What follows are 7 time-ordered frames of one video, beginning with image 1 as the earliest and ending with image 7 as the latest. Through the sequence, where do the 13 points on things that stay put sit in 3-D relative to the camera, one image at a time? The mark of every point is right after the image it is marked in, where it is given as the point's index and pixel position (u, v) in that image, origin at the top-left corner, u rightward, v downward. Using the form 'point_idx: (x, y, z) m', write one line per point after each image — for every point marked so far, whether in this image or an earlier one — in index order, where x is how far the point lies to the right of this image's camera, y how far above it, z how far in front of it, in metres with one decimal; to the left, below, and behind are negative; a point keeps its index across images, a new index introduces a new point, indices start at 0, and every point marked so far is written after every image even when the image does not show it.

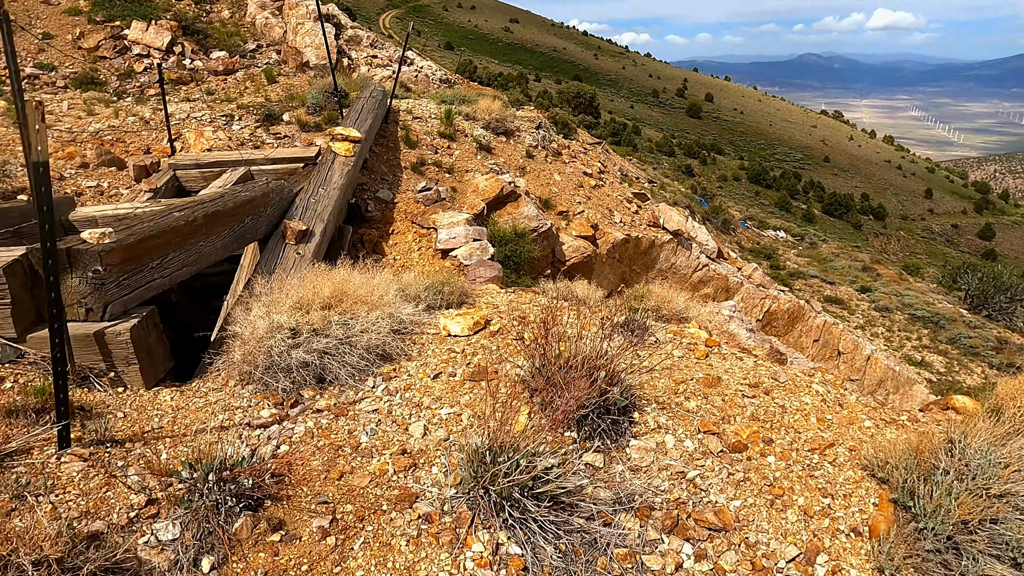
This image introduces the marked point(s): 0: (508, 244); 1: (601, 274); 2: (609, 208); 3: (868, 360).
0: (0.0, +0.6, +8.4) m
1: (+1.3, +0.2, +10.0) m
2: (+1.6, +1.3, +10.7) m
3: (+6.5, -1.3, +12.2) m
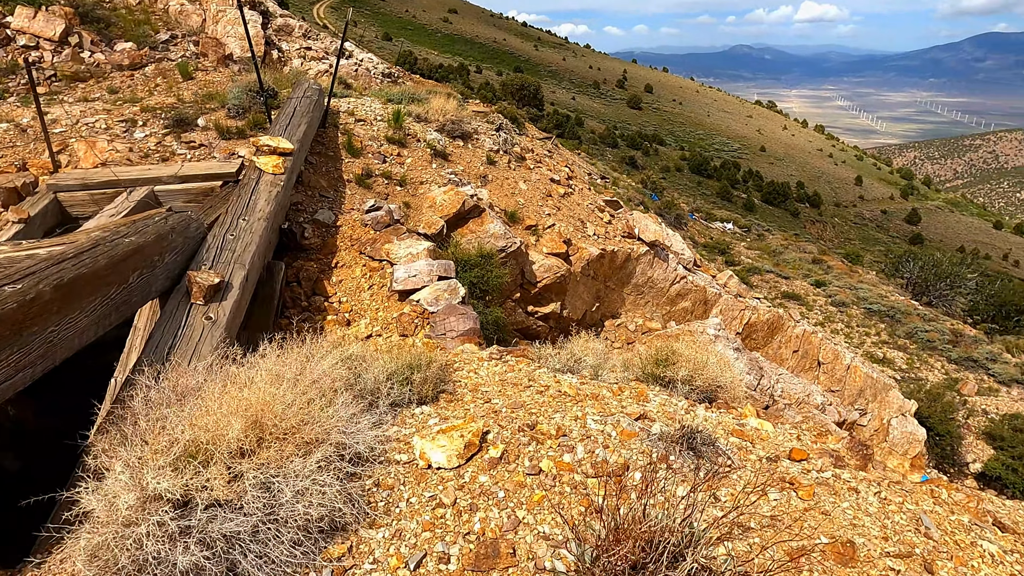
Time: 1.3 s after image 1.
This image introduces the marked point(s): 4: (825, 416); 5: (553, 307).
0: (-0.4, +0.2, +7.2) m
1: (+0.8, -0.1, +8.9) m
2: (+1.0, +1.0, +9.6) m
3: (+5.8, -1.4, +11.6) m
4: (+4.6, -1.9, +10.0) m
5: (+0.5, -0.2, +8.6) m
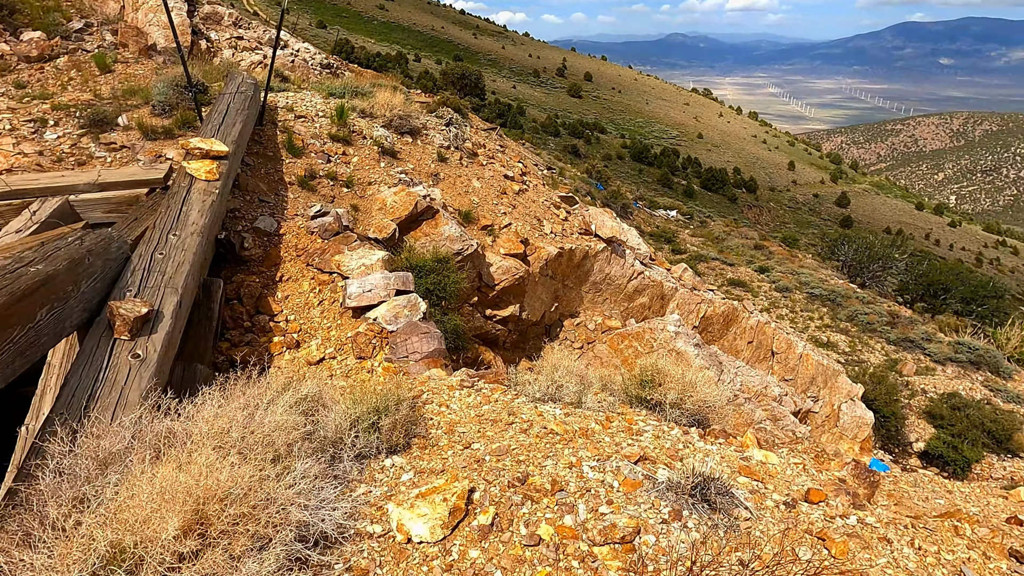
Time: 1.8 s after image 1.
0: (-0.8, +0.1, +6.8) m
1: (+0.3, -0.1, +8.6) m
2: (+0.3, +1.0, +9.3) m
3: (+5.1, -1.2, +11.7) m
4: (+4.0, -1.8, +10.0) m
5: (0.0, -0.3, +8.3) m
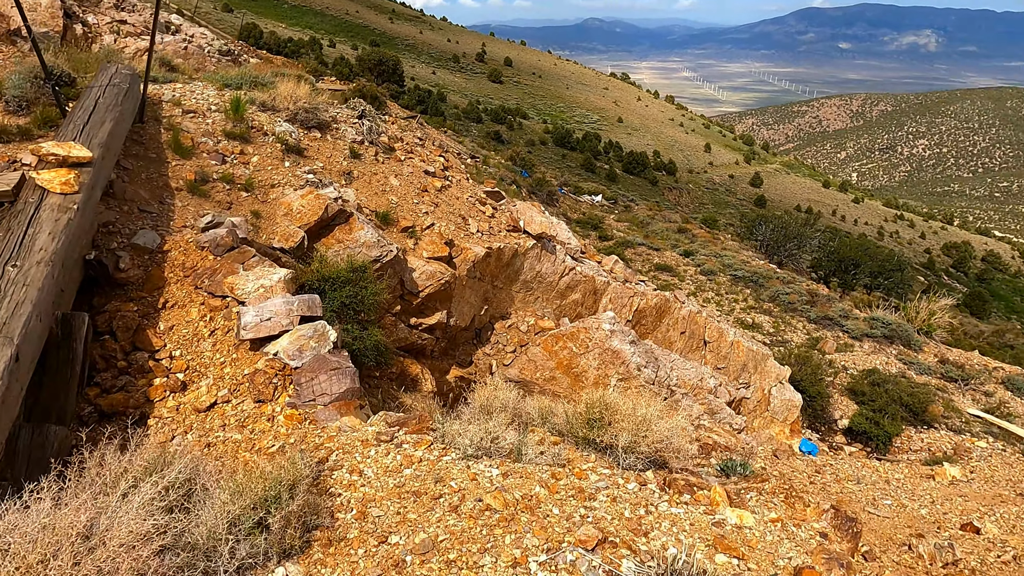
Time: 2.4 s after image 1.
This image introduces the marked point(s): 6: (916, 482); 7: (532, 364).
0: (-1.5, 0.0, +6.1) m
1: (-0.6, -0.1, +8.0) m
2: (-0.7, +1.0, +8.7) m
3: (+3.9, -1.0, +11.6) m
4: (+3.0, -1.6, +9.8) m
5: (-0.9, -0.3, +7.7) m
6: (+4.9, -2.4, +8.2) m
7: (+0.3, -1.0, +8.7) m
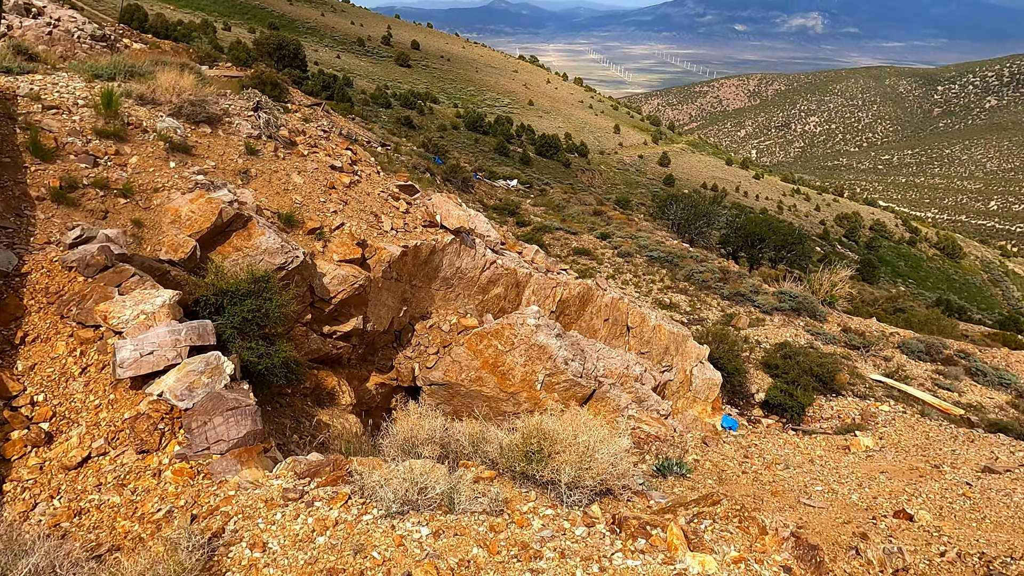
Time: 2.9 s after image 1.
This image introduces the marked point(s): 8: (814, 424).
0: (-2.2, -0.1, +5.6) m
1: (-1.5, -0.2, +7.5) m
2: (-1.7, +0.9, +8.2) m
3: (+2.5, -0.8, +11.7) m
4: (+2.0, -1.5, +9.8) m
5: (-1.7, -0.4, +7.2) m
6: (+4.1, -2.1, +8.4) m
7: (-0.7, -1.0, +8.4) m
8: (+6.4, -2.9, +14.1) m
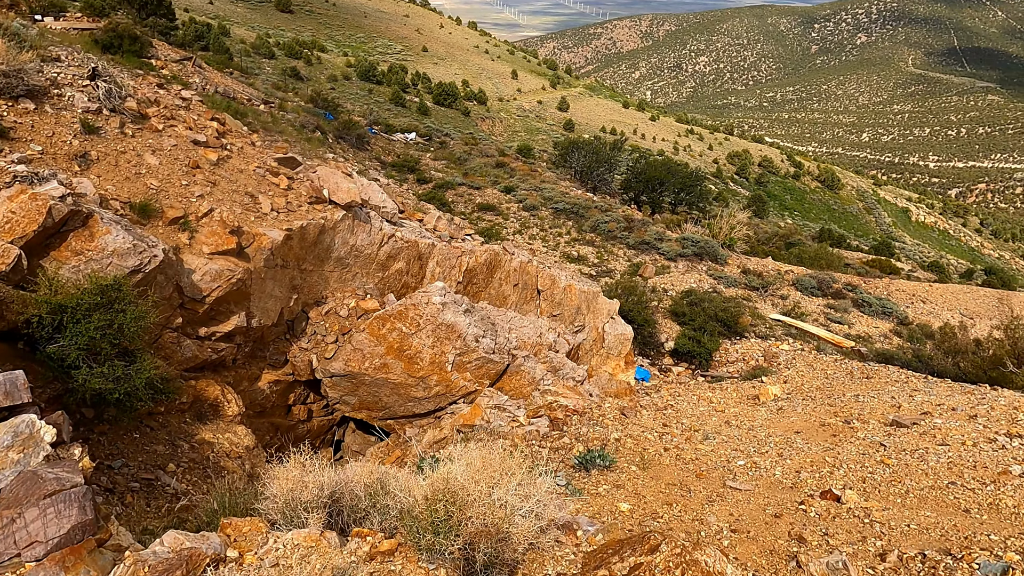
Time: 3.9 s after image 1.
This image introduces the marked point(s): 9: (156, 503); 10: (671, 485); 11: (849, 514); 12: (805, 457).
0: (-2.9, -0.2, +4.7) m
1: (-2.5, -0.1, +6.7) m
2: (-2.8, +1.0, +7.2) m
3: (+1.0, -0.1, +11.4) m
4: (+0.7, -1.0, +9.5) m
5: (-2.6, -0.3, +6.3) m
6: (+3.0, -1.6, +8.5) m
7: (-1.8, -0.8, +7.7) m
8: (+4.5, -1.8, +14.5) m
9: (-2.4, -1.5, +4.5) m
10: (+1.2, -1.4, +4.9) m
11: (+2.0, -1.4, +4.0) m
12: (+2.4, -1.4, +5.5) m
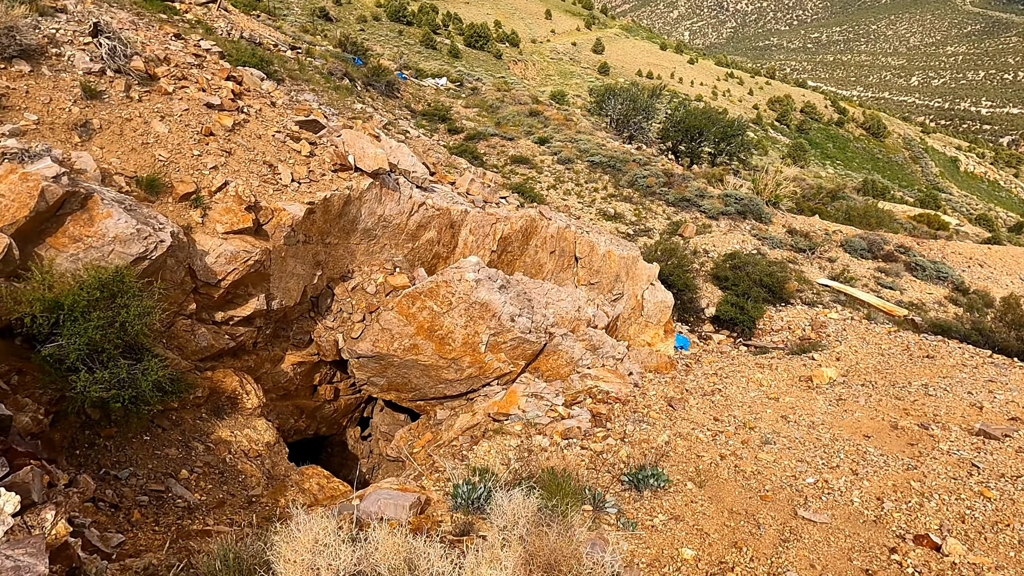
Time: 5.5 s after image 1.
0: (-2.6, -0.2, +4.2) m
1: (-2.1, +0.1, +6.2) m
2: (-2.4, +1.3, +6.6) m
3: (+1.5, +0.4, +10.7) m
4: (+1.2, -0.6, +8.9) m
5: (-2.3, -0.2, +5.8) m
6: (+3.4, -1.3, +7.8) m
7: (-1.4, -0.5, +7.2) m
8: (+5.2, -1.1, +13.8) m
9: (-2.2, -1.4, +4.1) m
10: (+1.4, -1.4, +4.3) m
11: (+2.2, -1.5, +3.4) m
12: (+2.7, -1.4, +4.9) m
